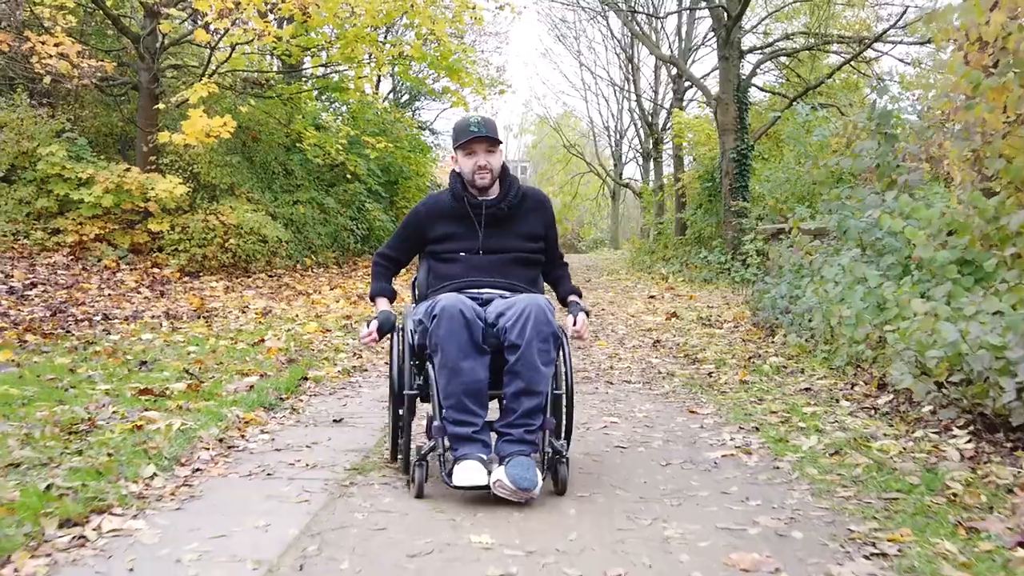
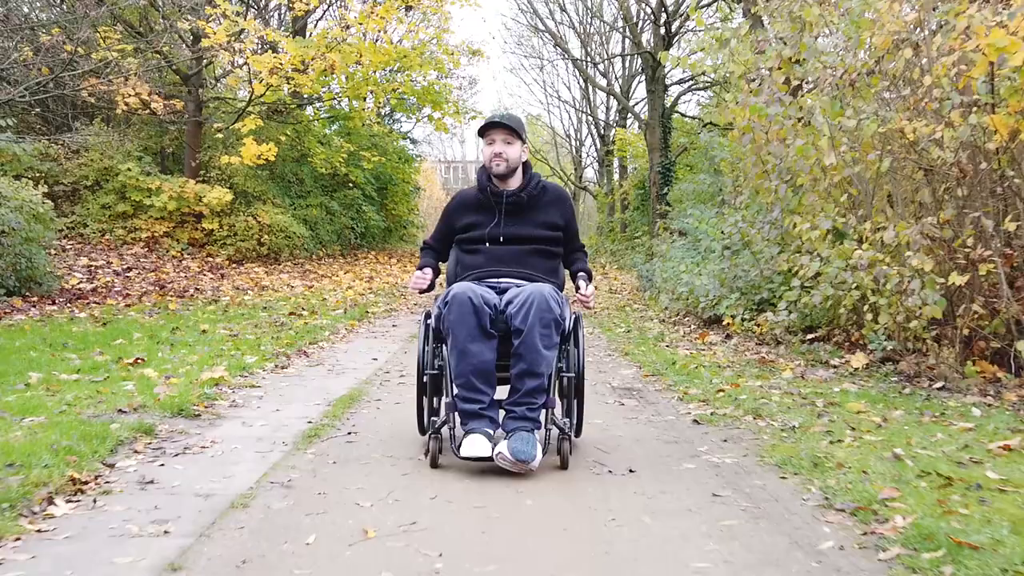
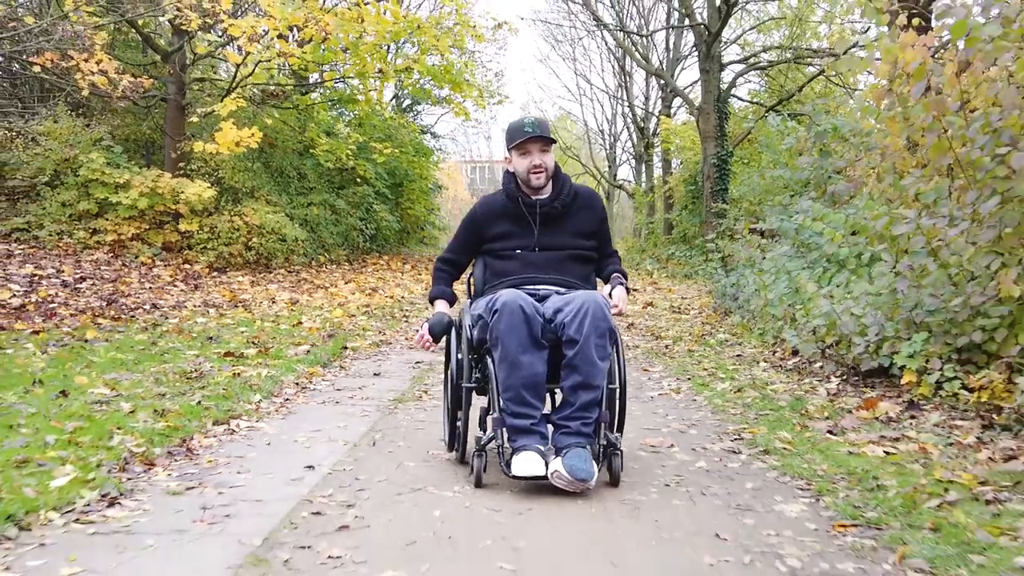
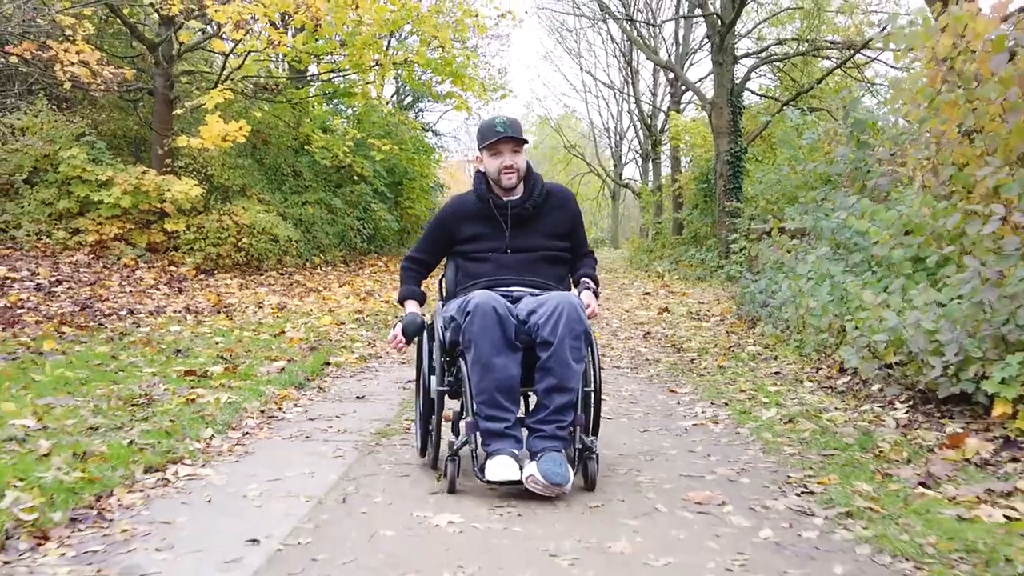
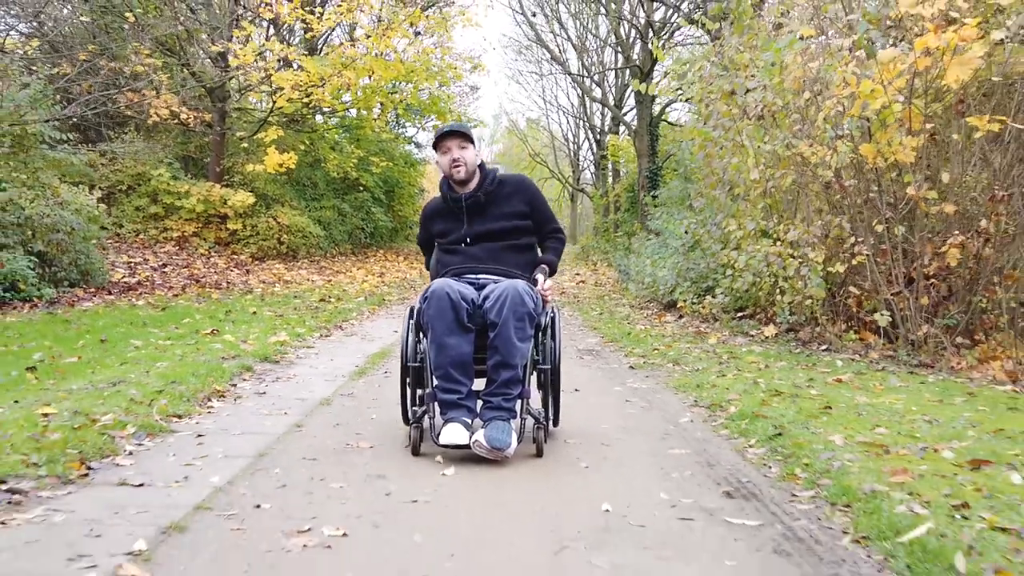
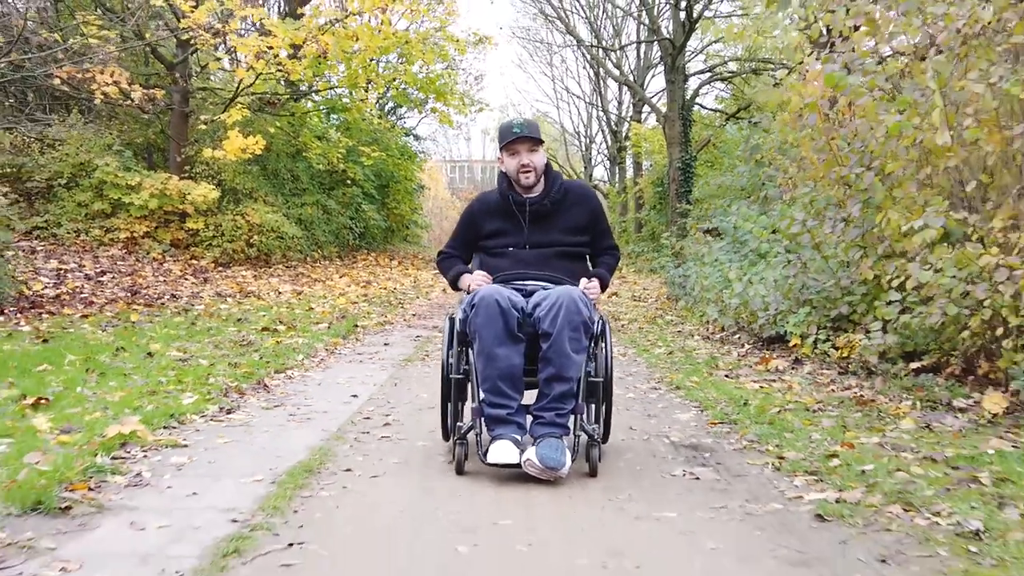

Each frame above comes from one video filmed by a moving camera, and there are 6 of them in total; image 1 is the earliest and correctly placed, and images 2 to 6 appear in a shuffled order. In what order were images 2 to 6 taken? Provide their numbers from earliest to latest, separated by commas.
4, 3, 6, 2, 5
